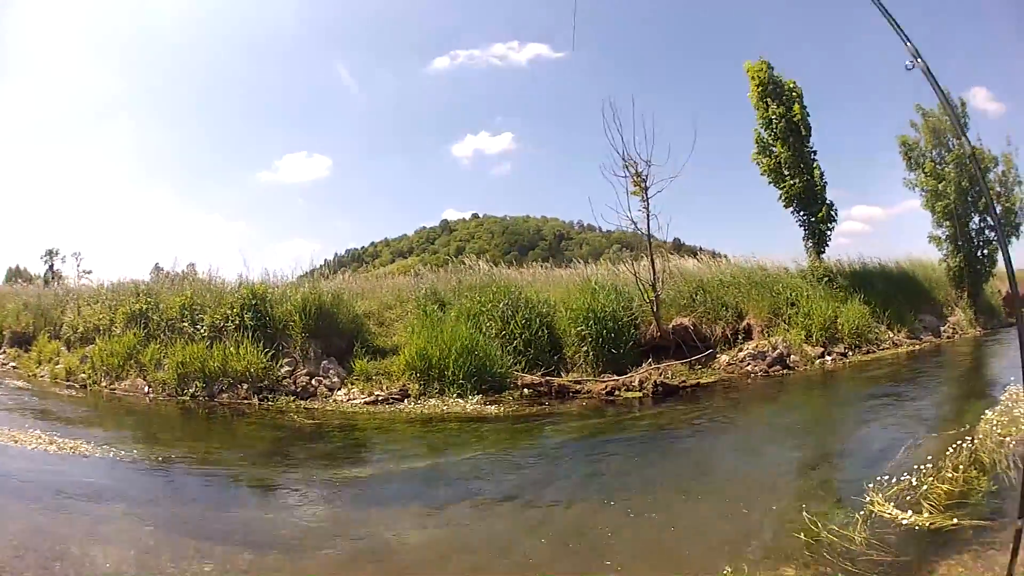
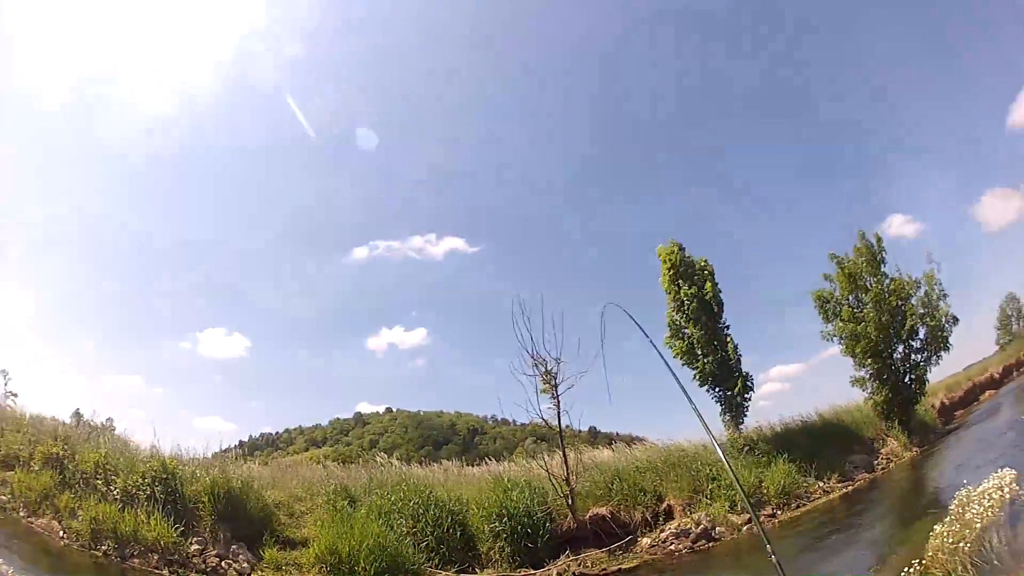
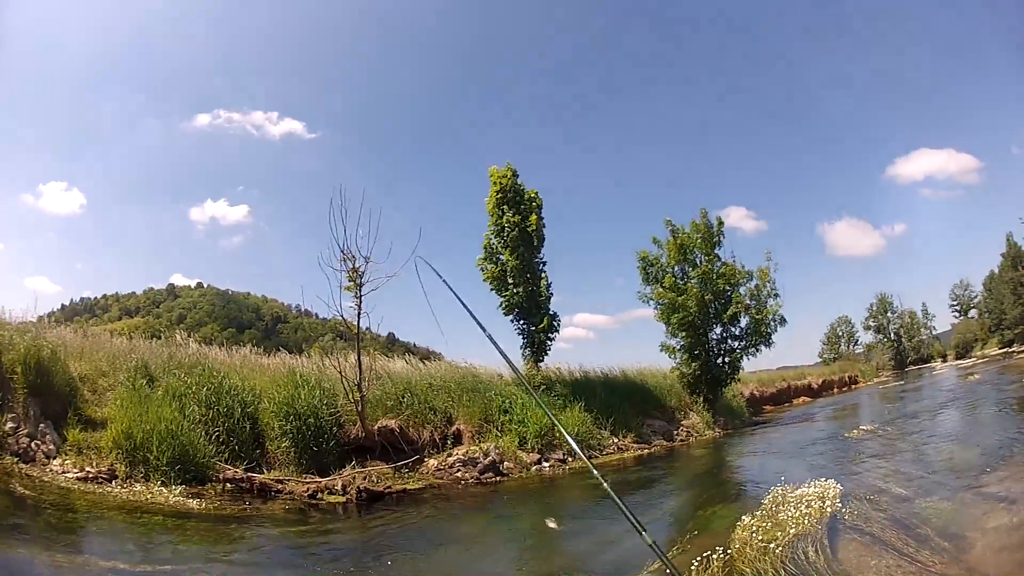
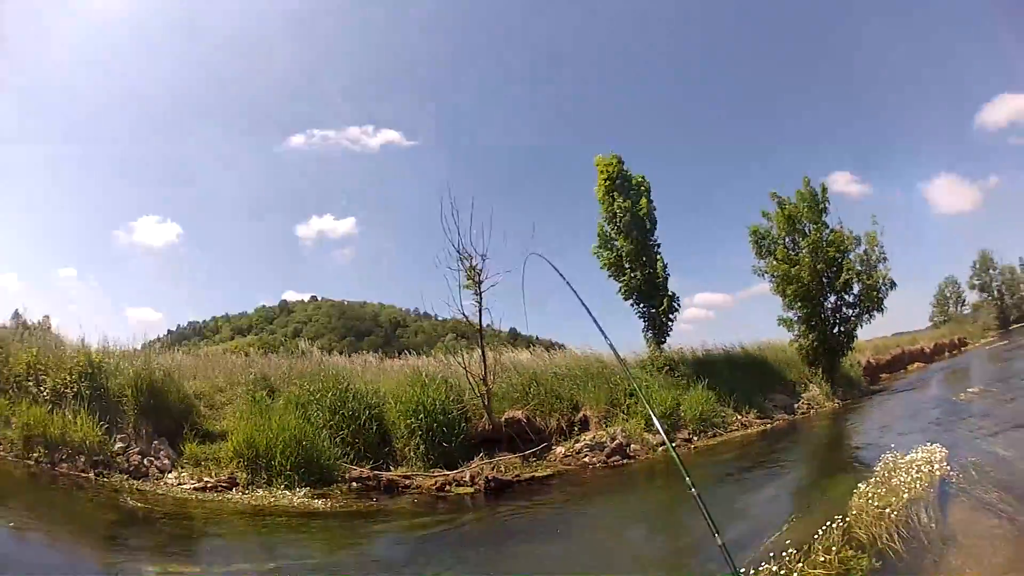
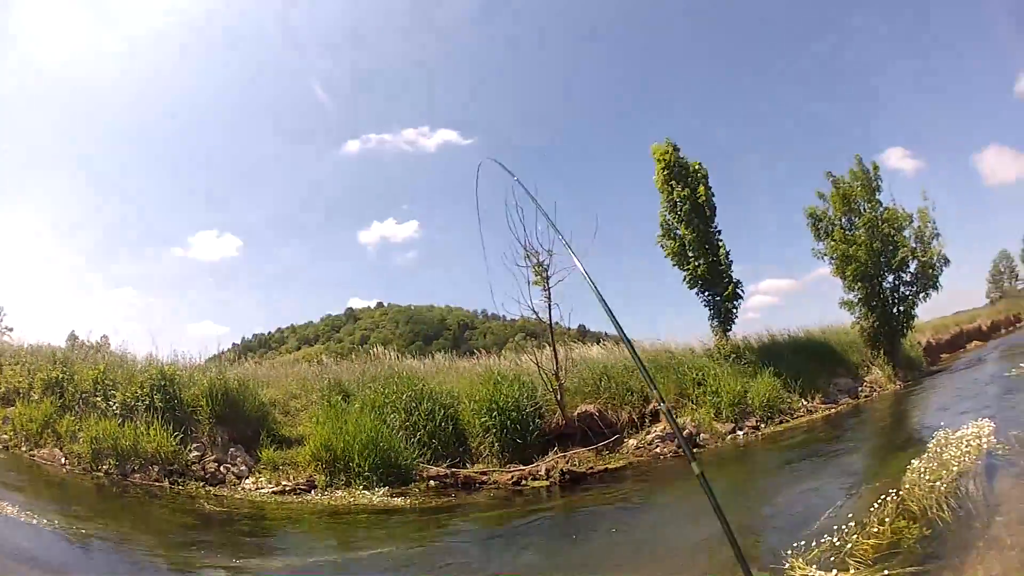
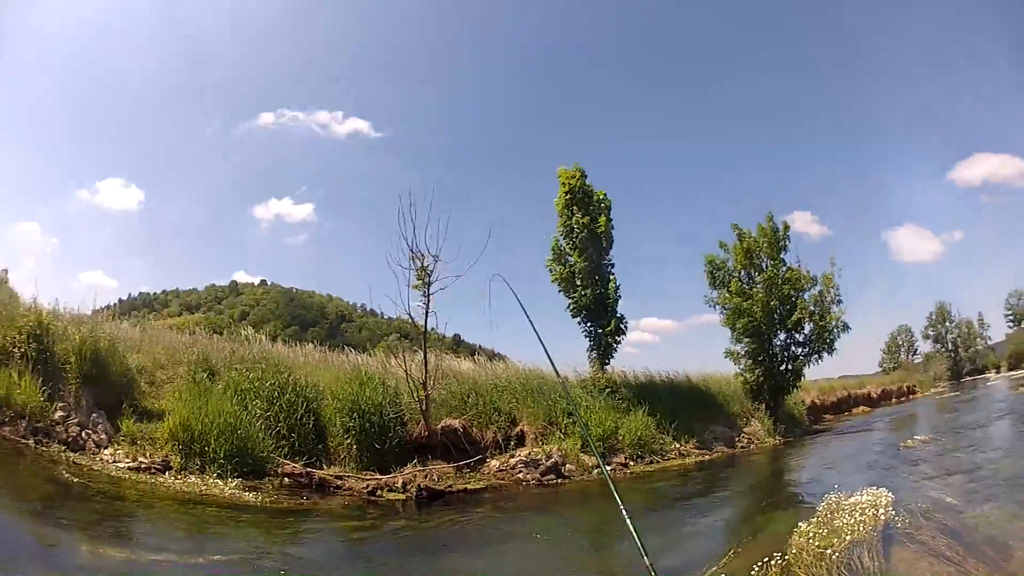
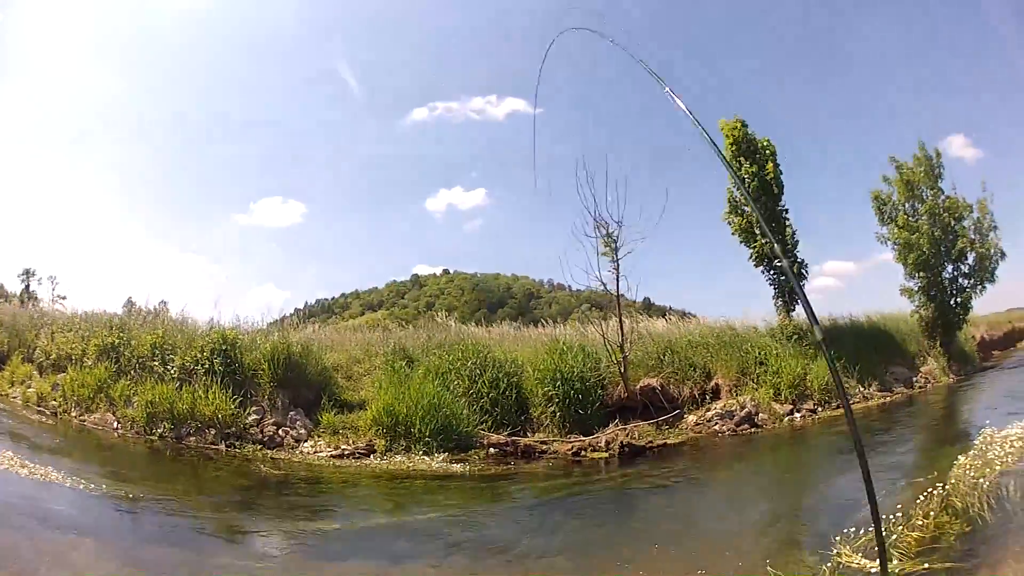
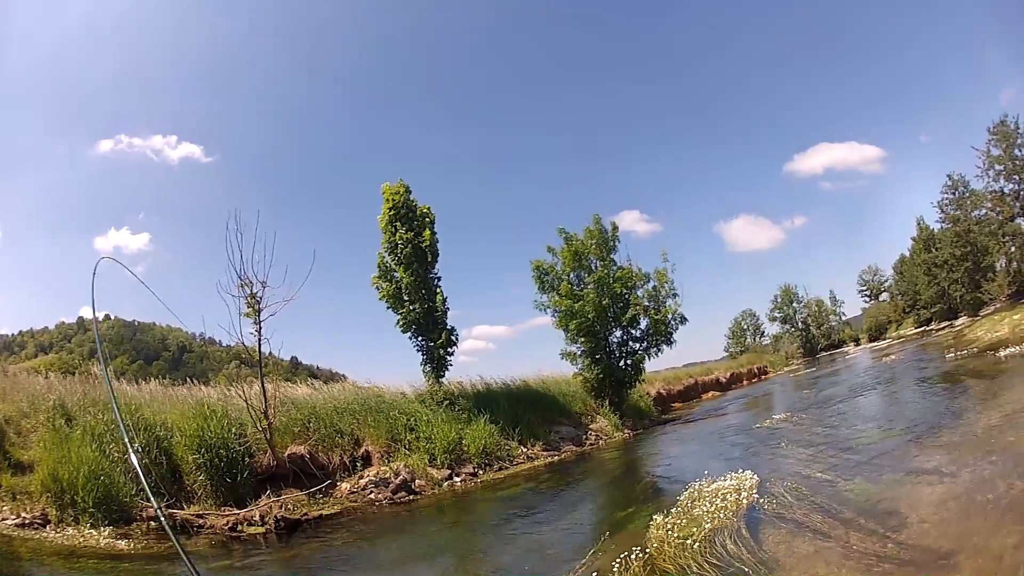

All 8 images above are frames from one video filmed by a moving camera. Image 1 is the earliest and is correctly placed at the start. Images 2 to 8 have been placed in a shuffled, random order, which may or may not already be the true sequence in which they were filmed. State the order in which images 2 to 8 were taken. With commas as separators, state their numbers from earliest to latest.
7, 5, 2, 4, 6, 3, 8
